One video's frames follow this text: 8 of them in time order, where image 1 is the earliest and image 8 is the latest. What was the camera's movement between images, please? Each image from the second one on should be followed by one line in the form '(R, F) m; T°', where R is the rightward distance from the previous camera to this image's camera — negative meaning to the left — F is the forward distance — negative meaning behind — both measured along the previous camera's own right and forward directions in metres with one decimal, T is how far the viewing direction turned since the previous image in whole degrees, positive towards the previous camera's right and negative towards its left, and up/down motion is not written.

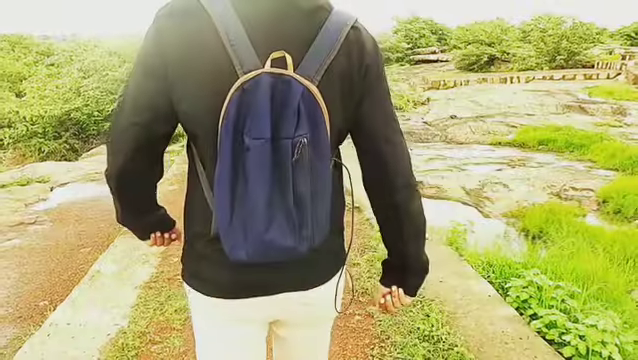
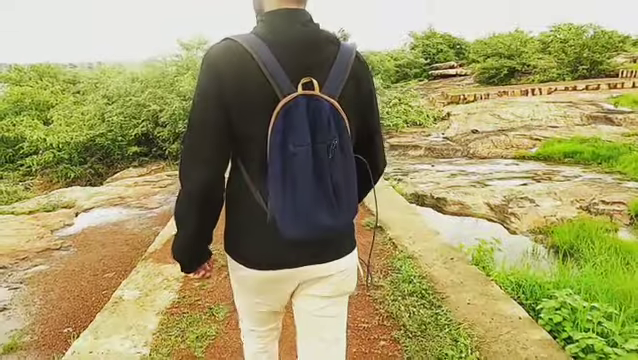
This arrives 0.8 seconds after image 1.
(0.0, 0.0) m; -3°
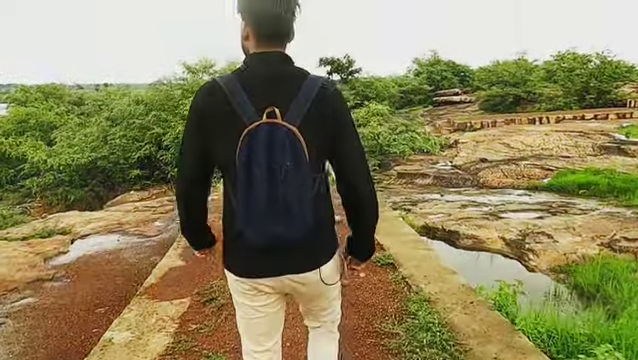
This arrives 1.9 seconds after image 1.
(-0.1, +0.3) m; 0°
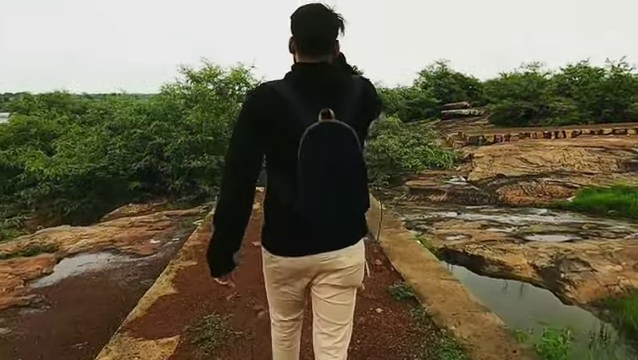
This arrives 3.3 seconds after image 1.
(-0.1, +0.6) m; -1°
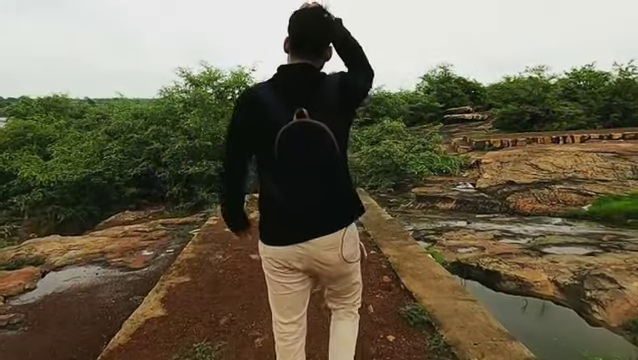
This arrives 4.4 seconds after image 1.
(0.0, +0.4) m; 0°
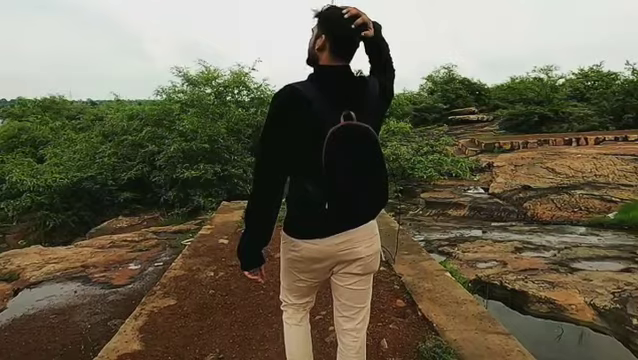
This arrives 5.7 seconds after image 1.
(0.0, +0.6) m; 0°
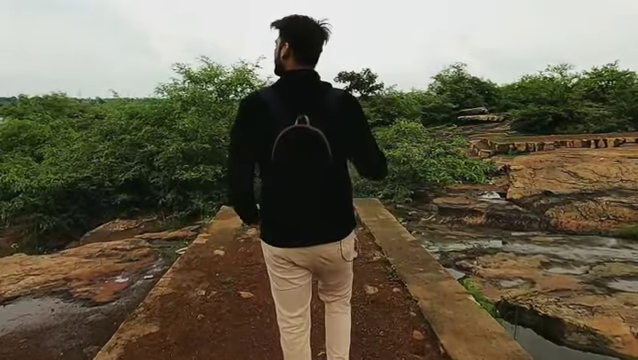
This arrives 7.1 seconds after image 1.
(0.0, +0.6) m; -1°
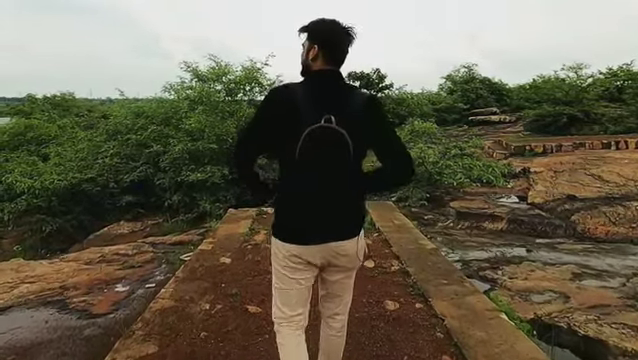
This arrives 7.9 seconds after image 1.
(-0.1, +0.4) m; -1°
